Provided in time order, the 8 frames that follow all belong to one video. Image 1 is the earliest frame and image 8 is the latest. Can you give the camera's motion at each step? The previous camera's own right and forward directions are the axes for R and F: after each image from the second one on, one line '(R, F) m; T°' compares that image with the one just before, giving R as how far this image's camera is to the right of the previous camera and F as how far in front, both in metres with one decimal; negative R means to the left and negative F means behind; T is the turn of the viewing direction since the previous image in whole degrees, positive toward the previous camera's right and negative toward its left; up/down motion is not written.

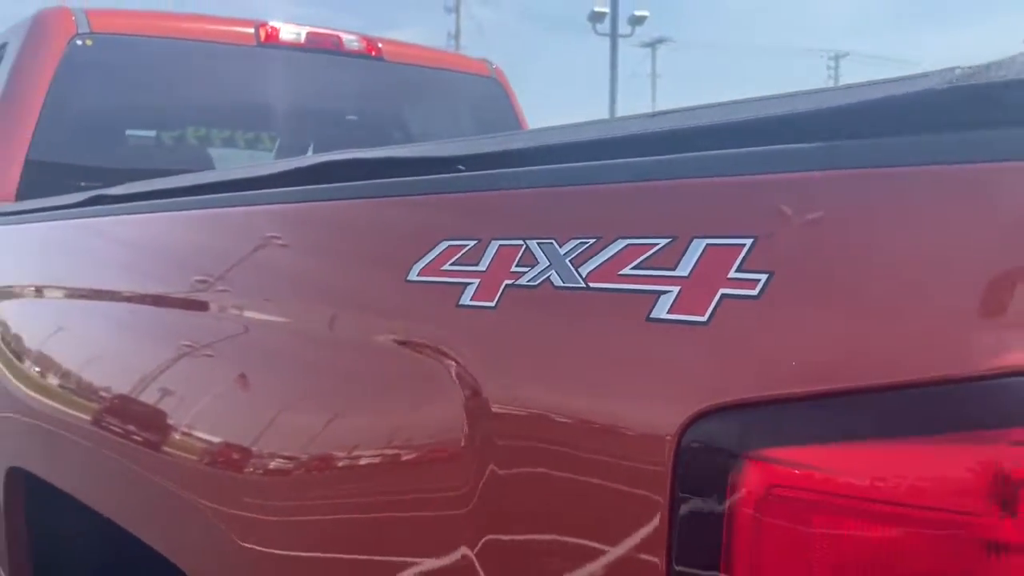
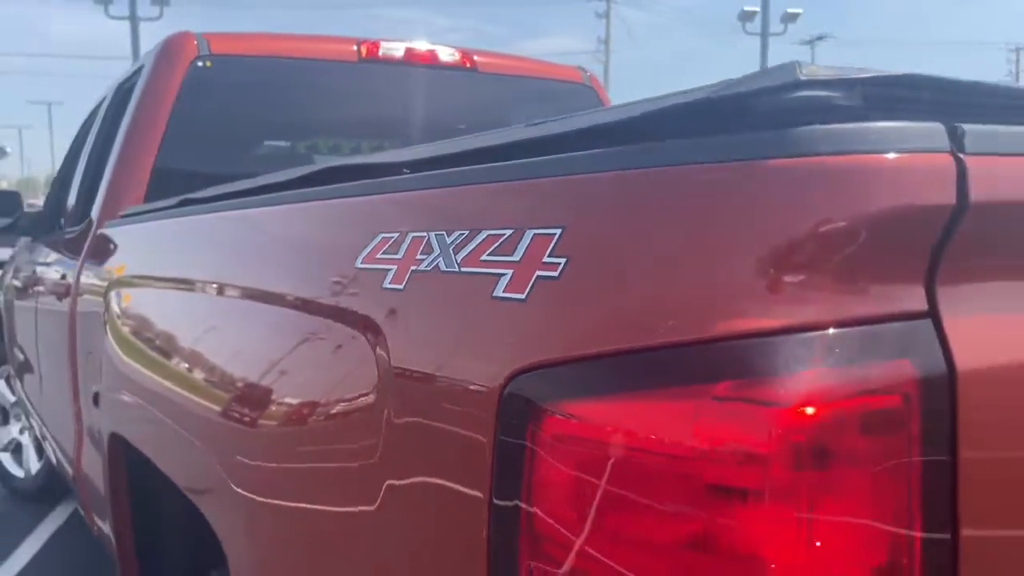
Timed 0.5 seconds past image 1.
(+0.3, -0.1) m; -10°
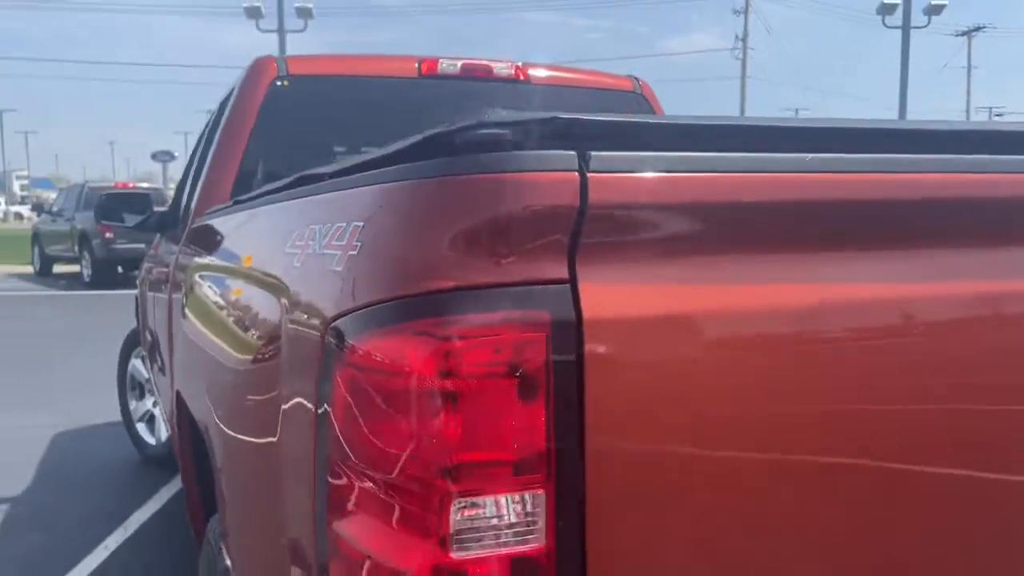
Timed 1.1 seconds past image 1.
(+0.5, -0.3) m; -9°
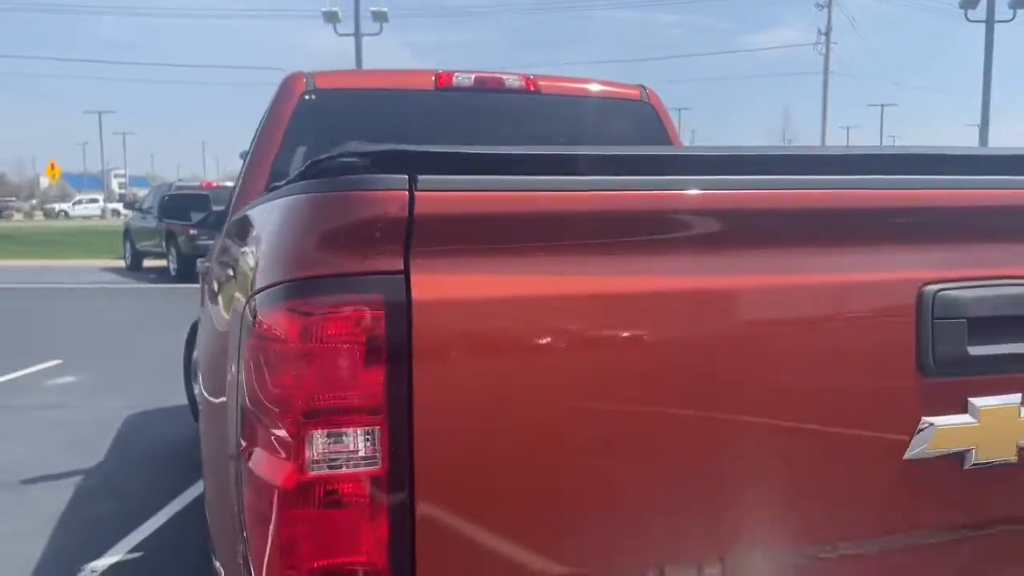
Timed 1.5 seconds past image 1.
(+0.4, -0.3) m; -5°
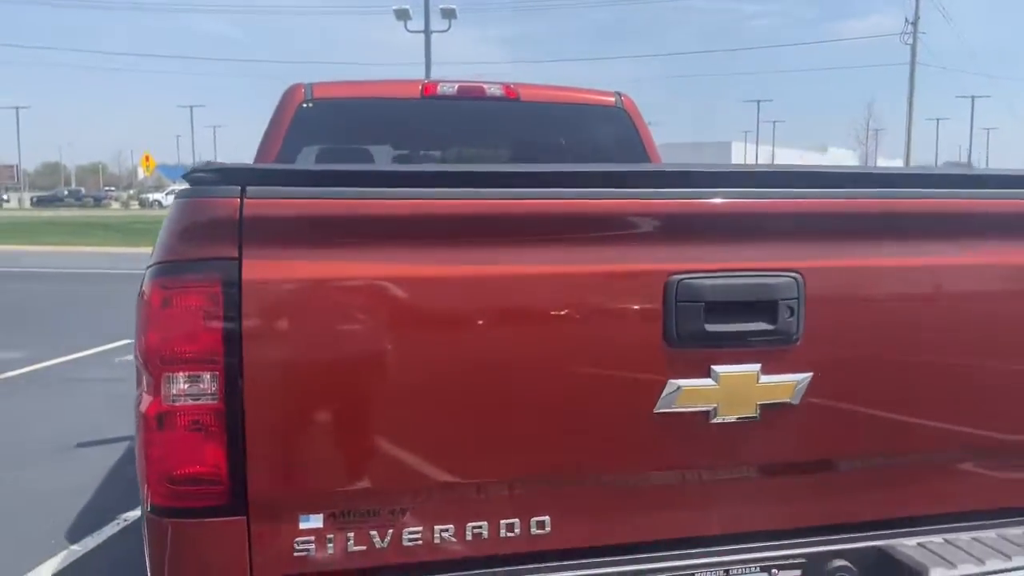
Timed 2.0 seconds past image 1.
(+0.6, -0.5) m; -5°
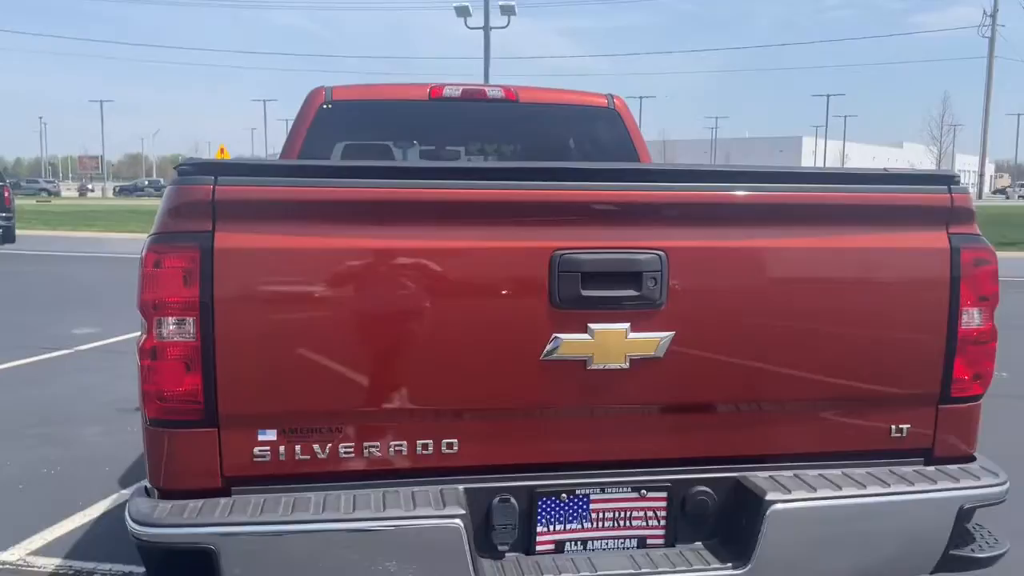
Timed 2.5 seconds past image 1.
(+0.5, -0.6) m; -4°
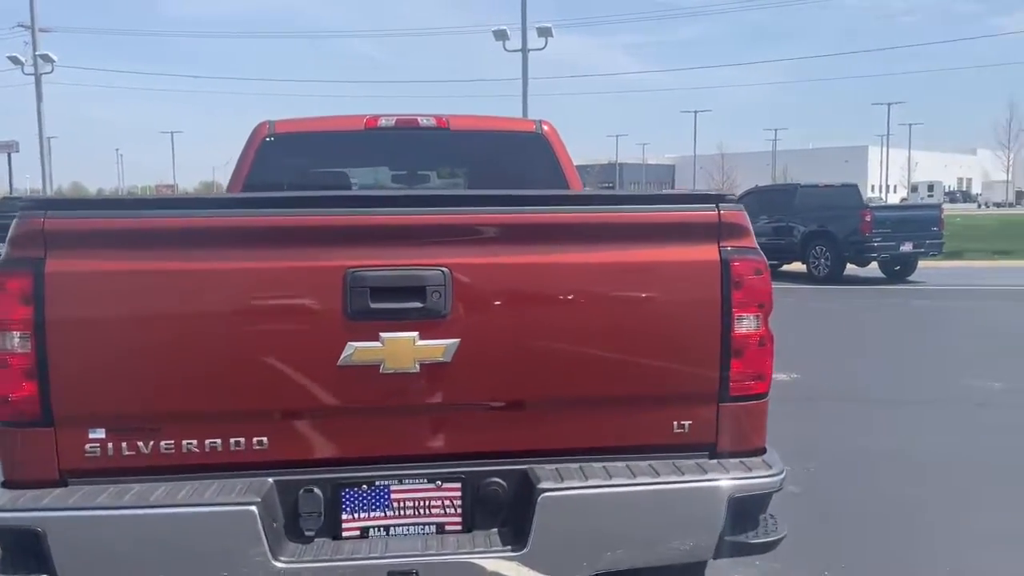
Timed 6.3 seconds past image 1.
(+1.0, -0.3) m; -4°
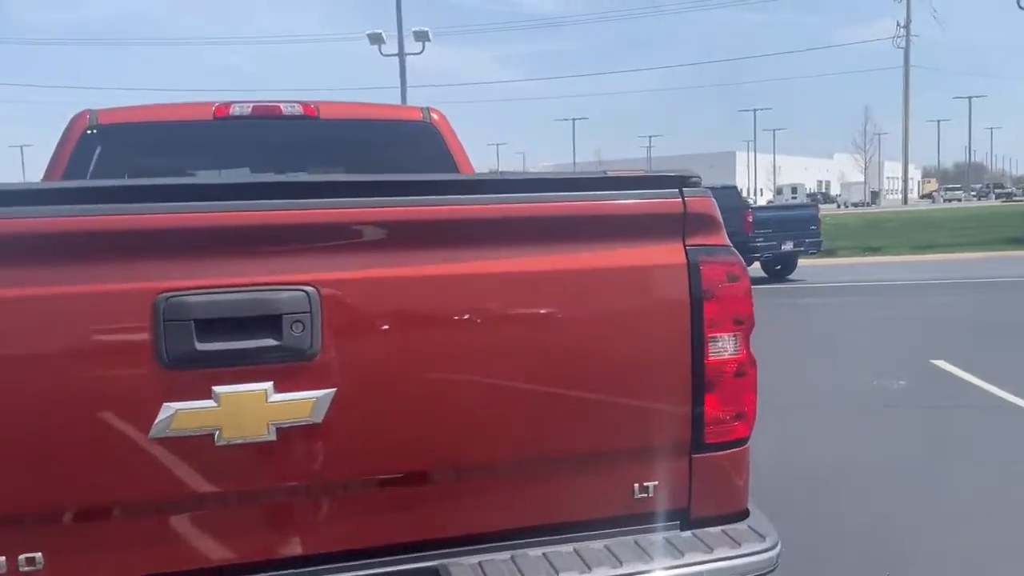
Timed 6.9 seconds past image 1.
(0.0, +0.9) m; +8°
